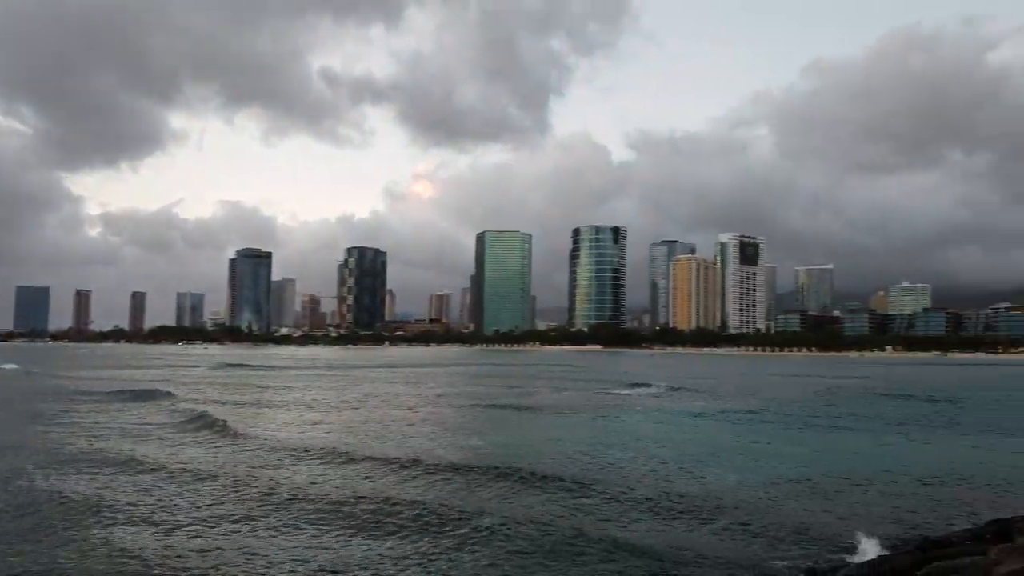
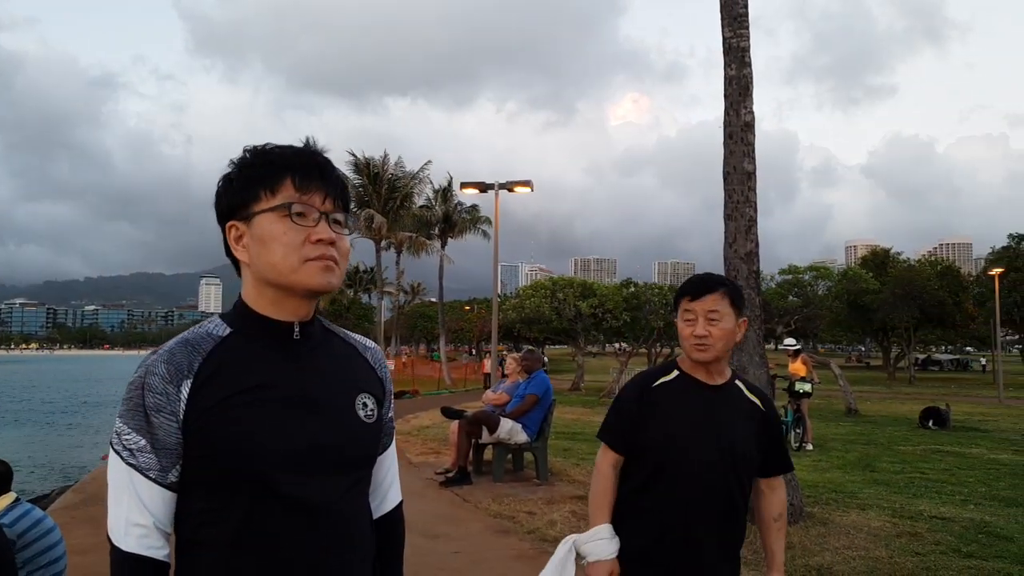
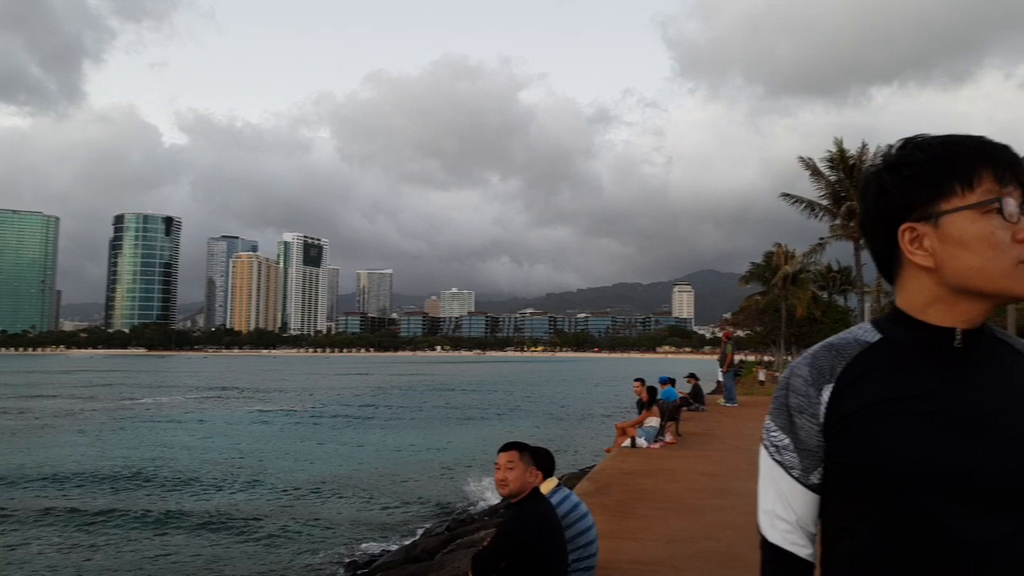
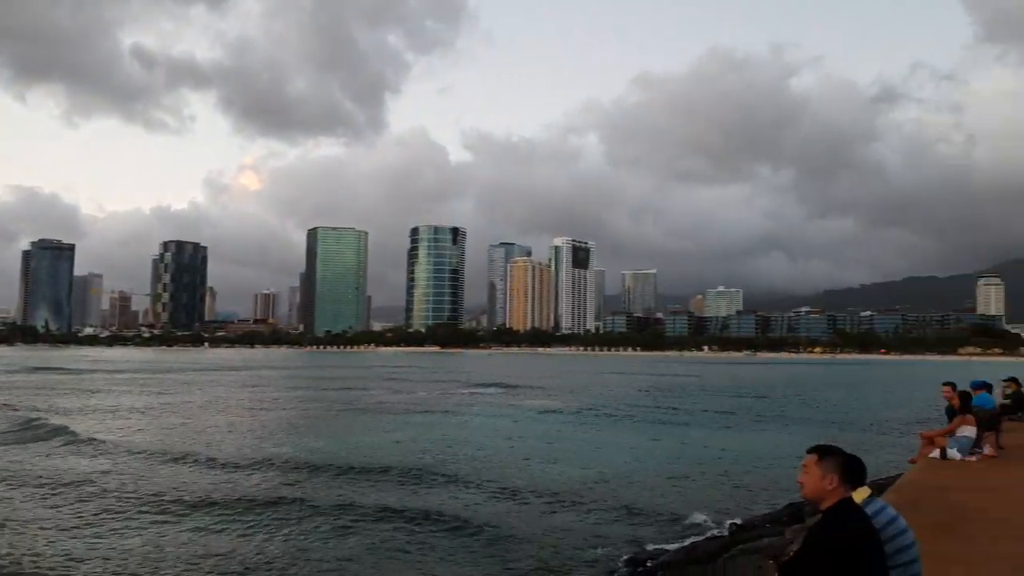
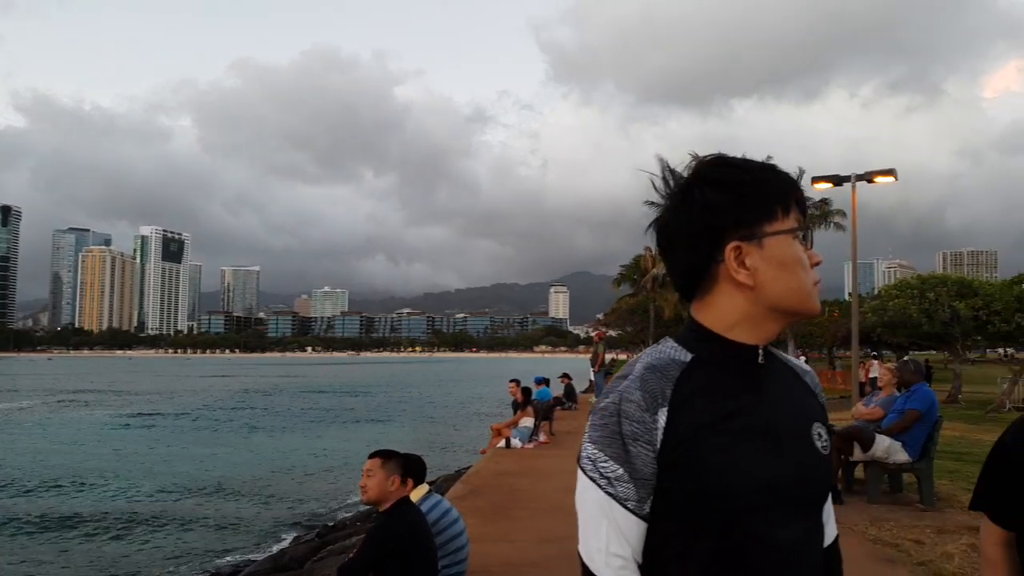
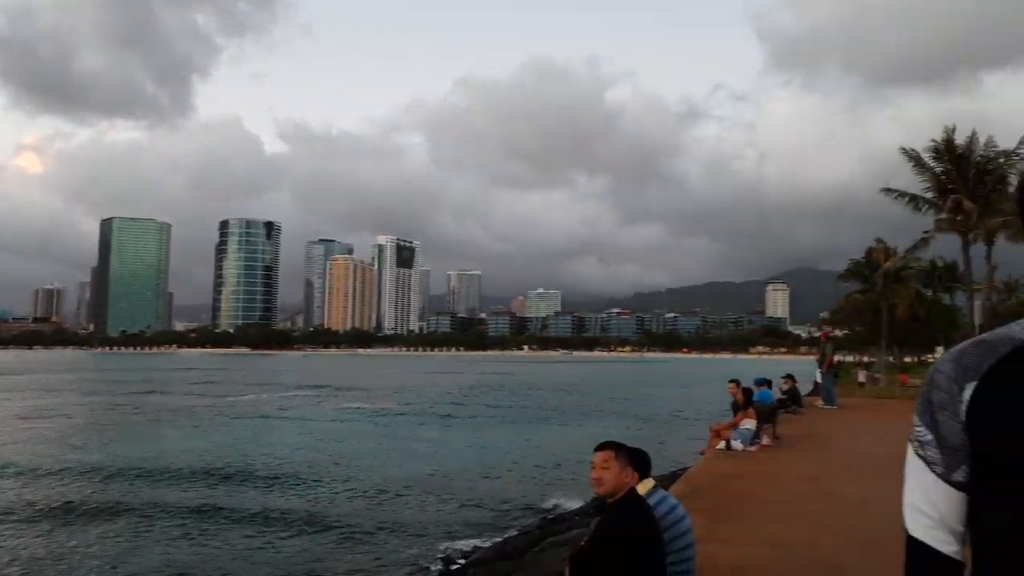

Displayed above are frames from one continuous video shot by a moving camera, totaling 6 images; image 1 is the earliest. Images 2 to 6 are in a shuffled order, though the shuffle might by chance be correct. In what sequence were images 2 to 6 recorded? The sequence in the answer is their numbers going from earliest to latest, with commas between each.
4, 6, 3, 5, 2
